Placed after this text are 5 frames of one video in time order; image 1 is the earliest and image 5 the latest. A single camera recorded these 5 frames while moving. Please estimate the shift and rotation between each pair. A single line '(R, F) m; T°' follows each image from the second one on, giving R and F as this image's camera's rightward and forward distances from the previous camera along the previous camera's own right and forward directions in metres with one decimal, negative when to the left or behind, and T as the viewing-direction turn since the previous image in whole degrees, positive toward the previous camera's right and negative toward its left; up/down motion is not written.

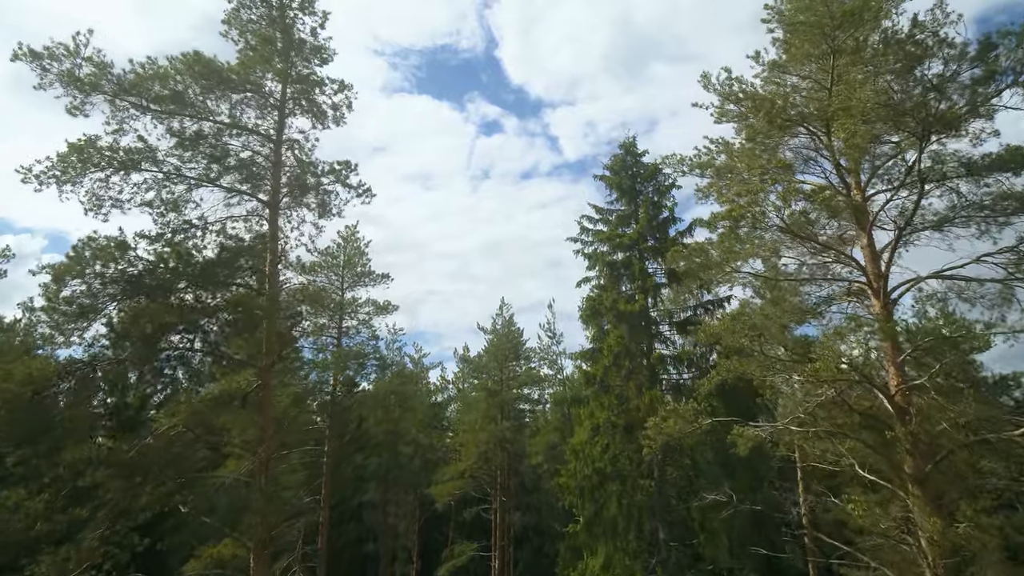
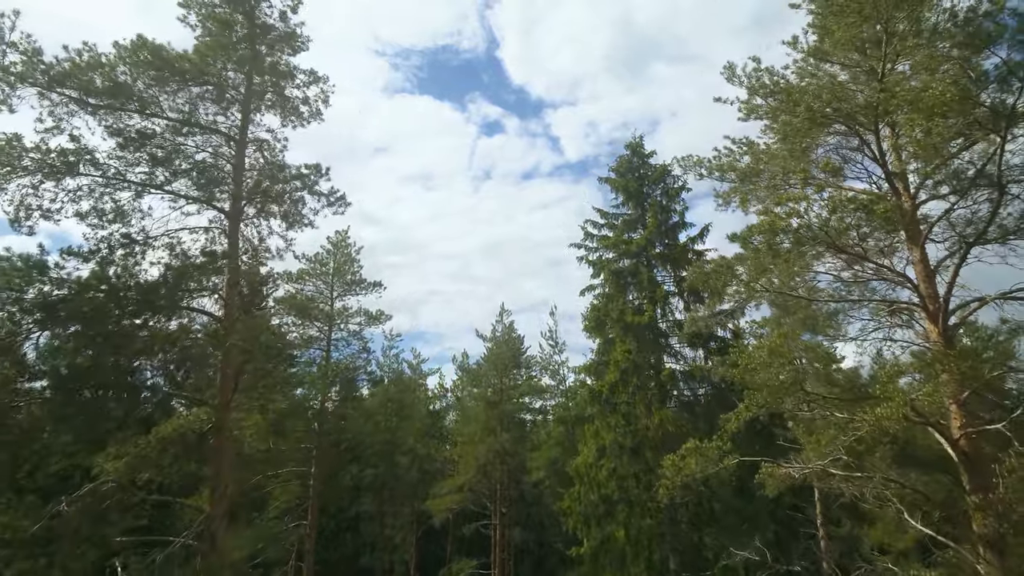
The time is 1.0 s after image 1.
(+0.1, +1.5) m; 0°
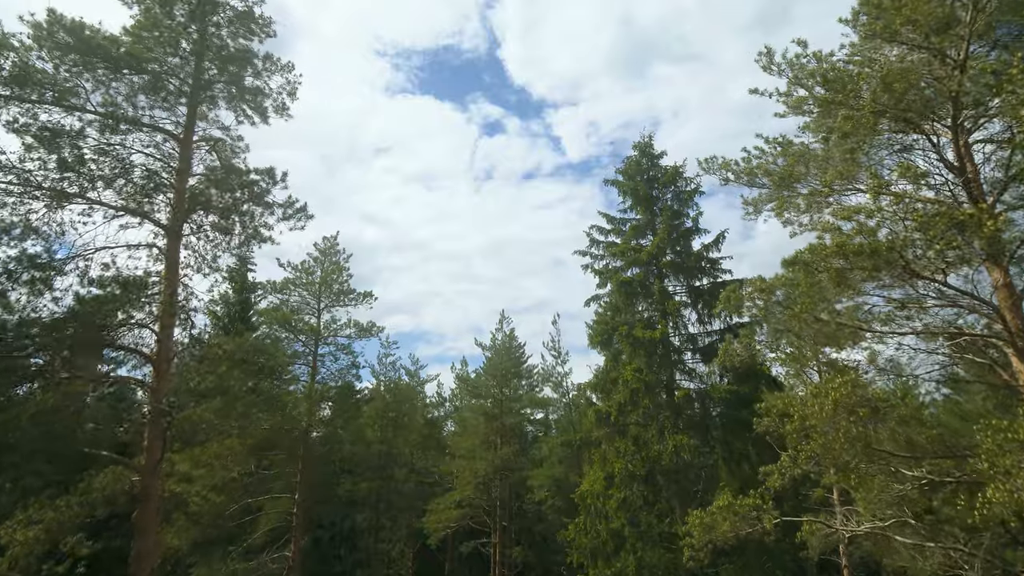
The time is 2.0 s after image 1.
(0.0, +1.7) m; 0°
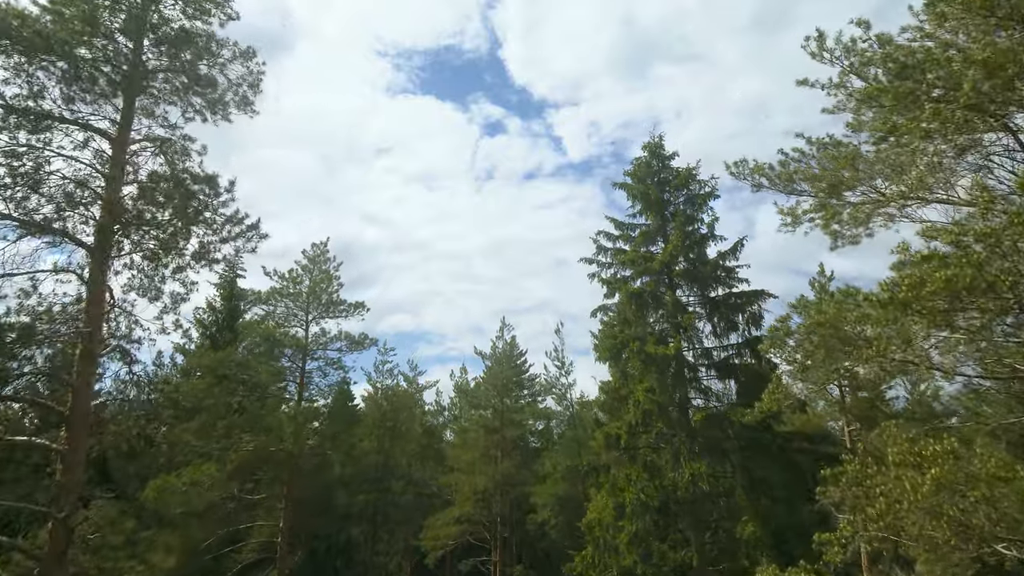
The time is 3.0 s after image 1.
(0.0, +1.5) m; 0°
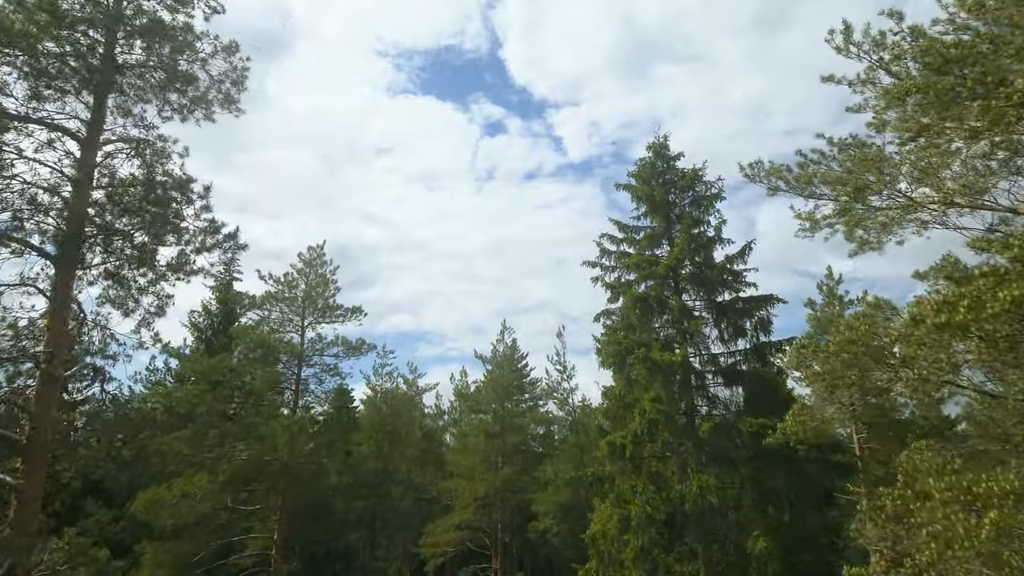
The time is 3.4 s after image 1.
(0.0, +0.6) m; 0°
